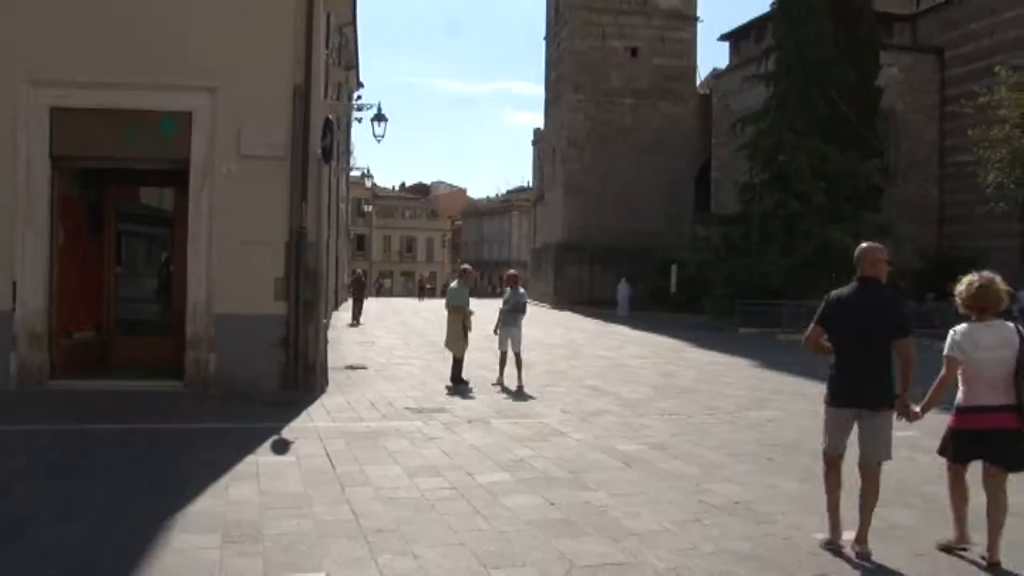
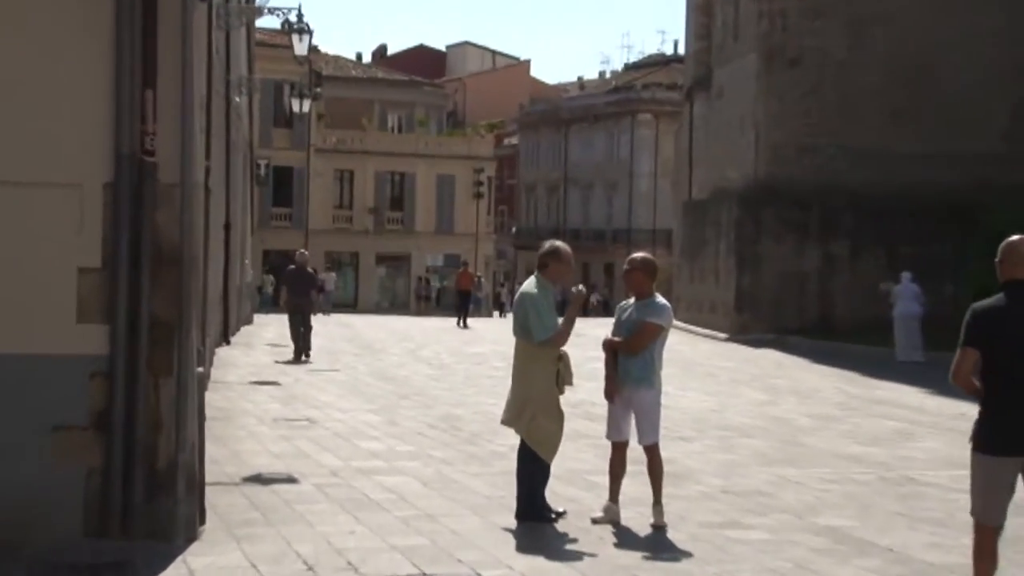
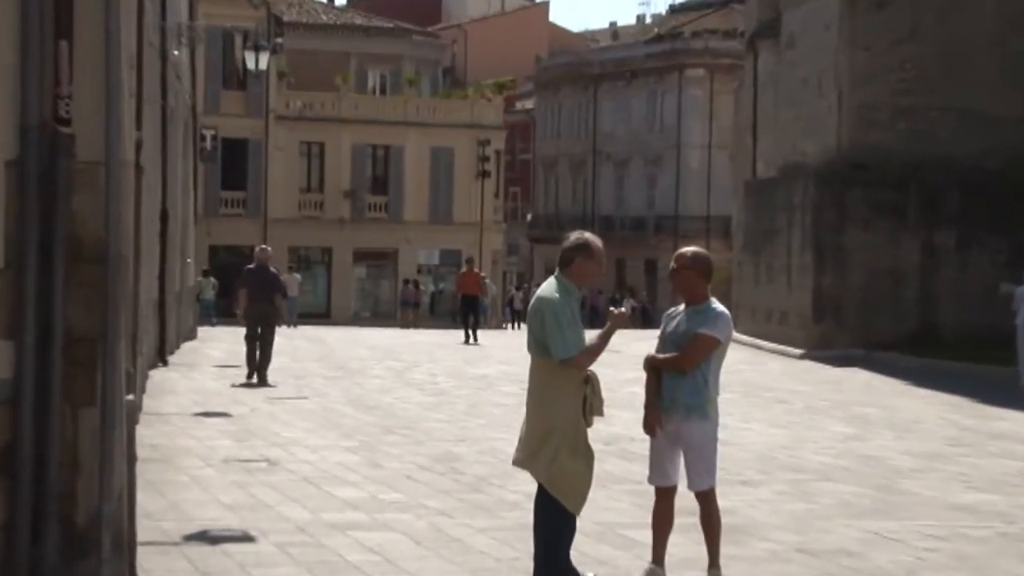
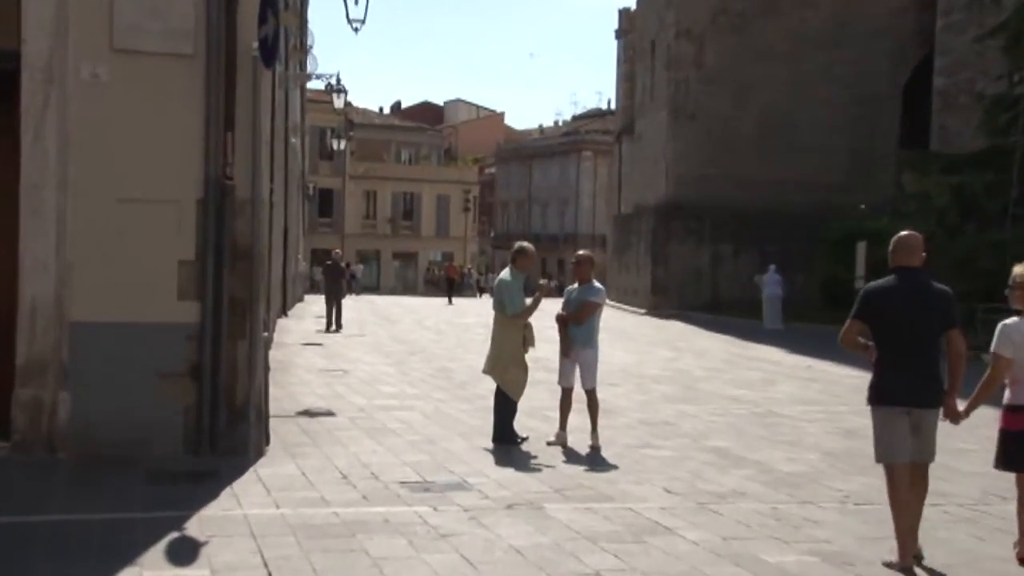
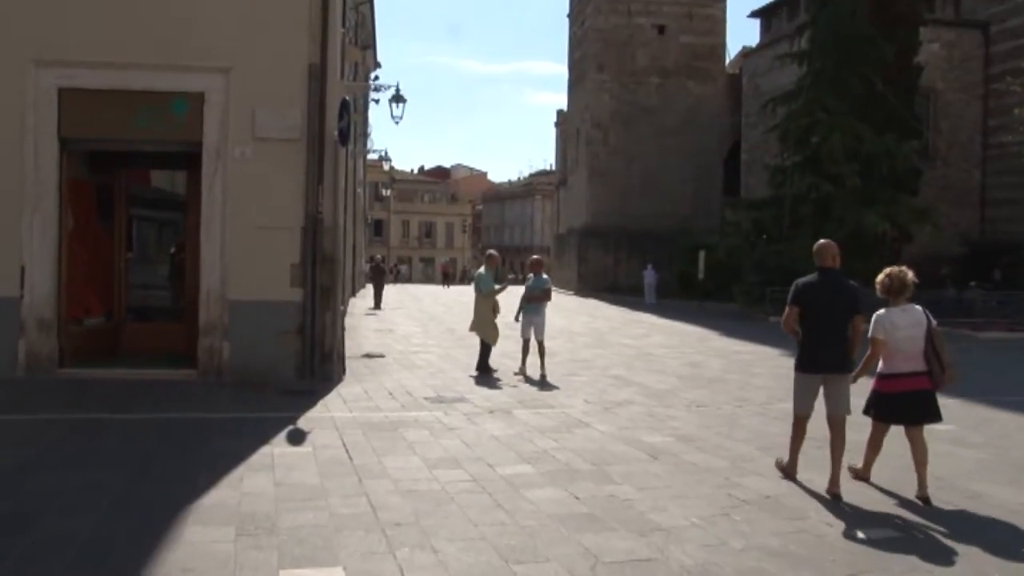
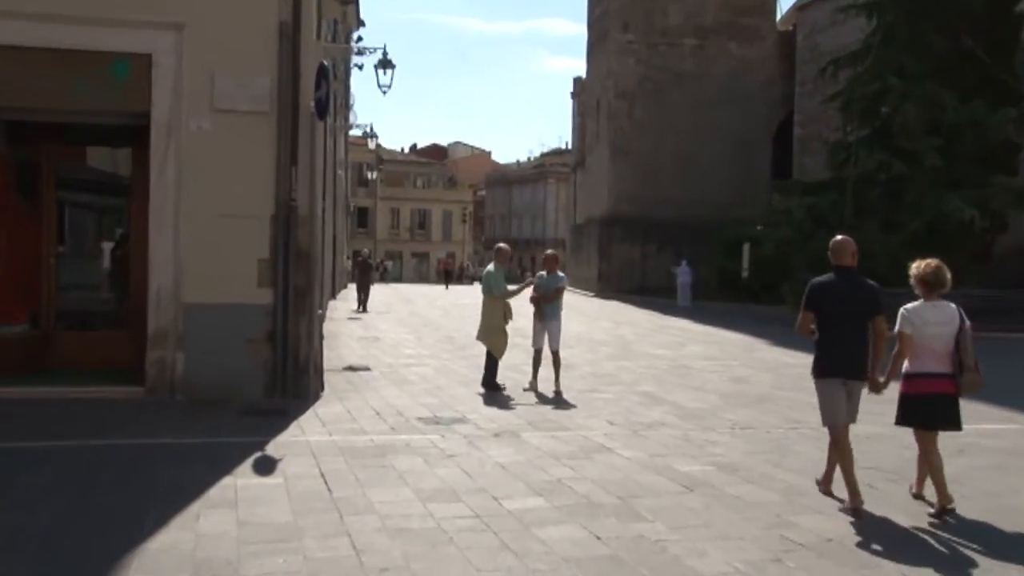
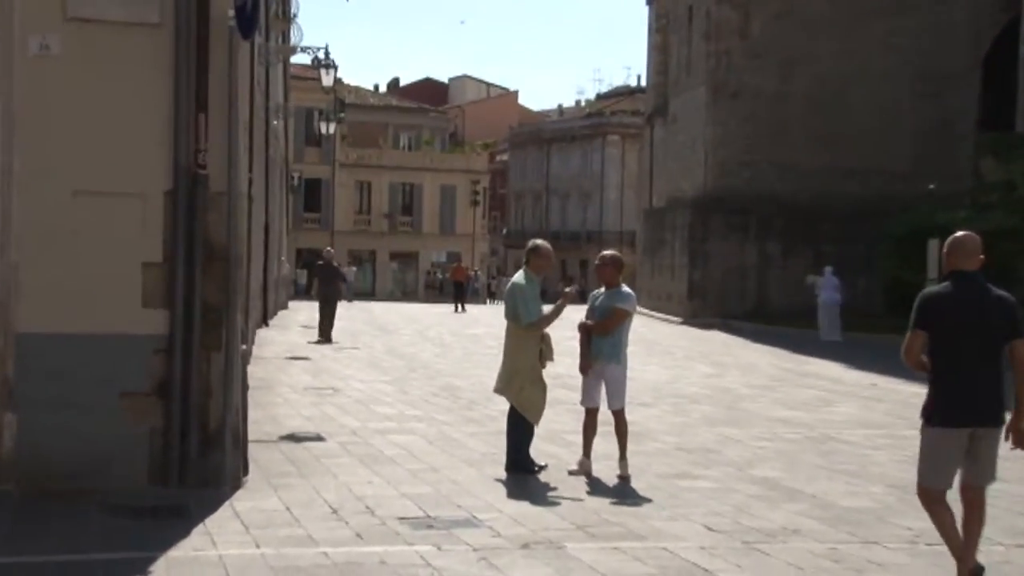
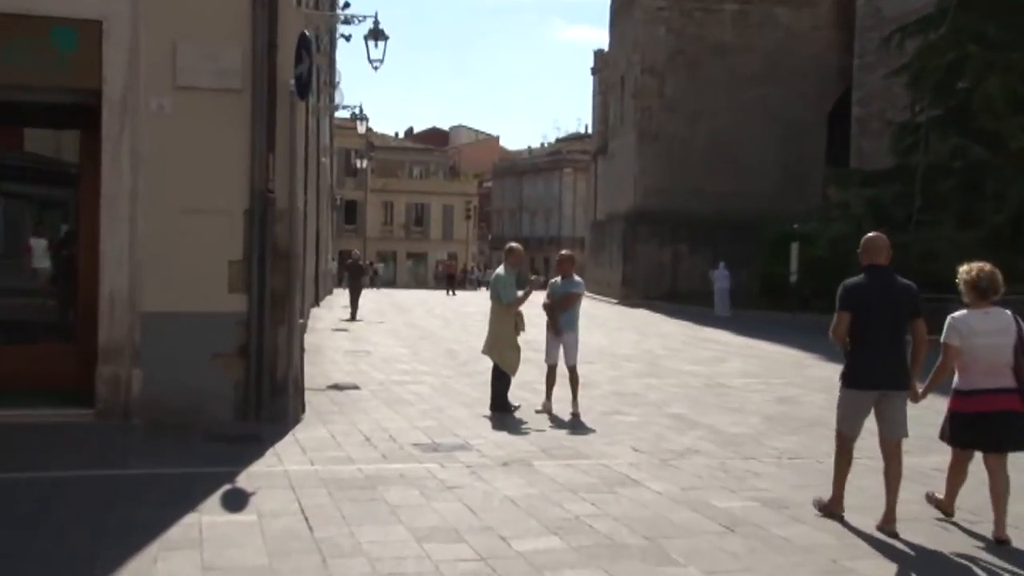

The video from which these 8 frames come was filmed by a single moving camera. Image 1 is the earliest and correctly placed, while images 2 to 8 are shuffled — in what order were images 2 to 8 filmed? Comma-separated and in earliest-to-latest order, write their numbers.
5, 6, 8, 4, 7, 2, 3
